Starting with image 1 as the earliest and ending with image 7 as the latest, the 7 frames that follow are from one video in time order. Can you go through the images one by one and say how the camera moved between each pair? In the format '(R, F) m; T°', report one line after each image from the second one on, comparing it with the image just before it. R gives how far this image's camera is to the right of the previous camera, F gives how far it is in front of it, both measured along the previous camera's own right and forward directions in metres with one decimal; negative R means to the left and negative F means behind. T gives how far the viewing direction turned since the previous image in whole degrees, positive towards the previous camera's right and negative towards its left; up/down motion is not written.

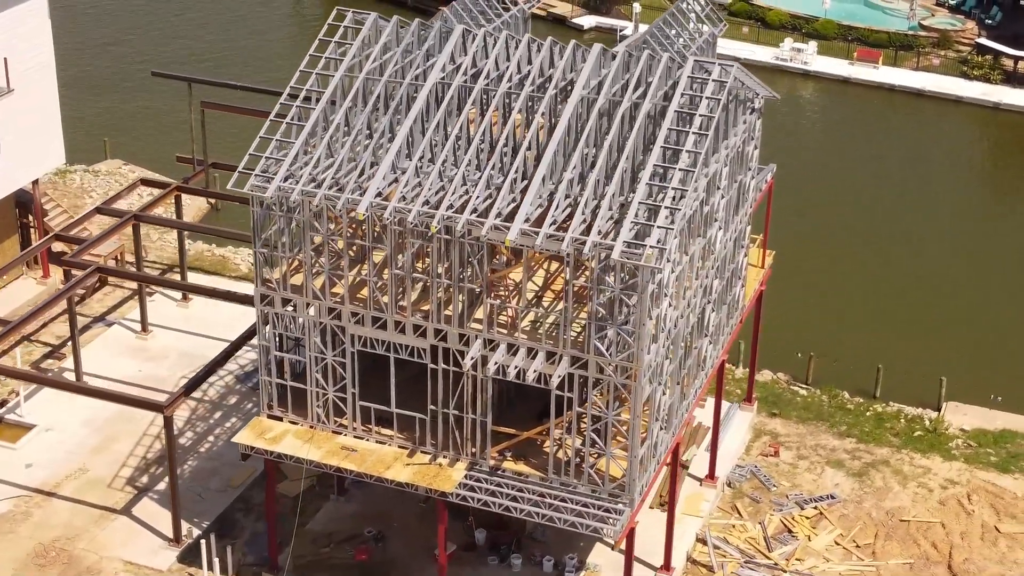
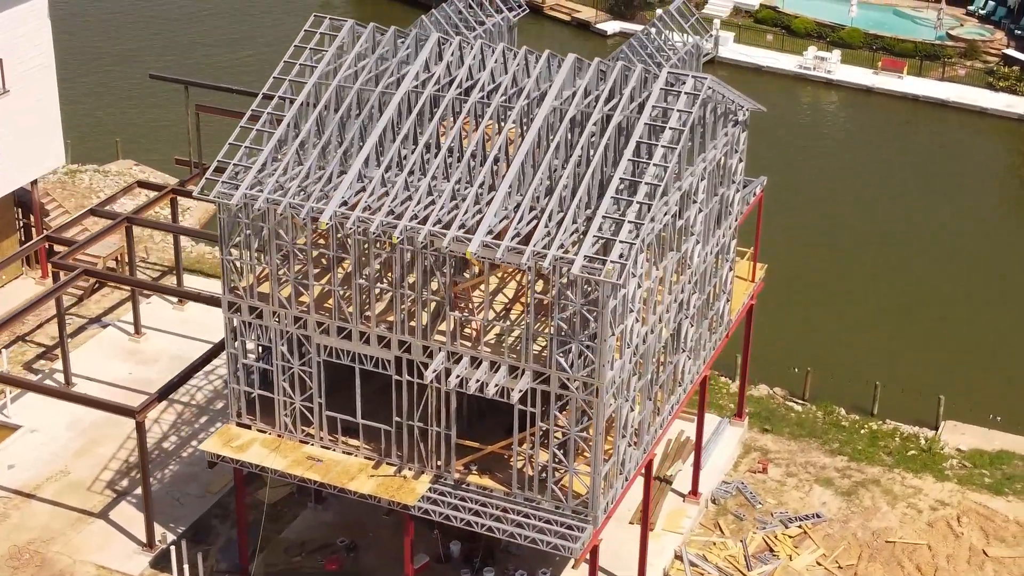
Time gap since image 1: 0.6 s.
(+1.7, +0.5) m; -2°
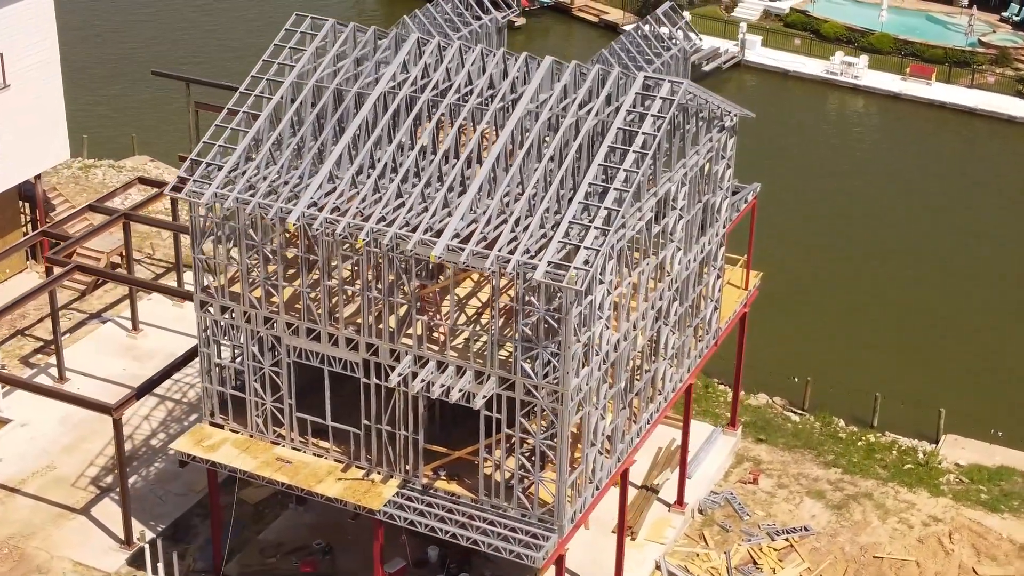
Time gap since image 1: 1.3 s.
(+1.7, +0.4) m; -2°
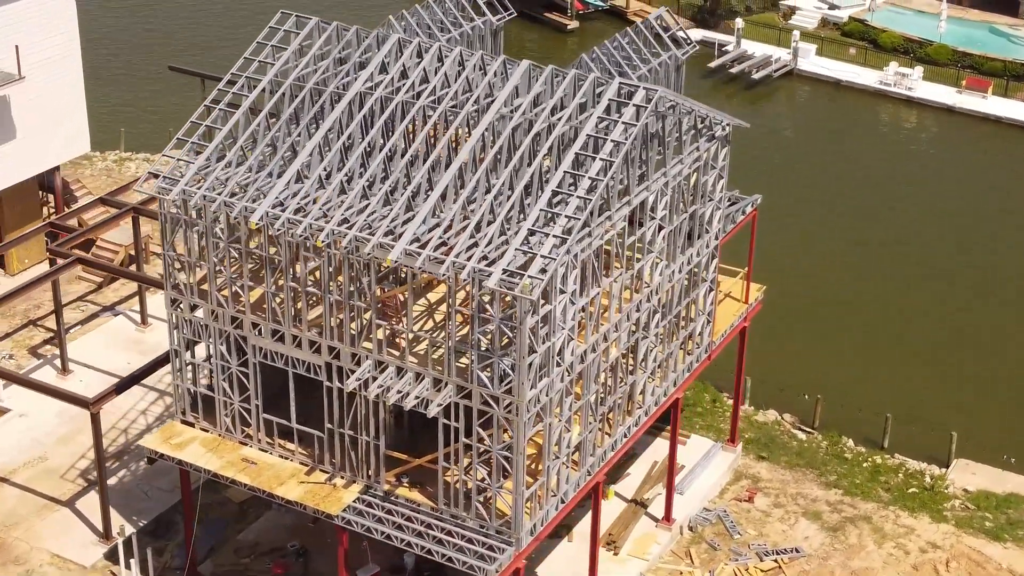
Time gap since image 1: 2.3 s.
(+2.5, +0.7) m; -3°
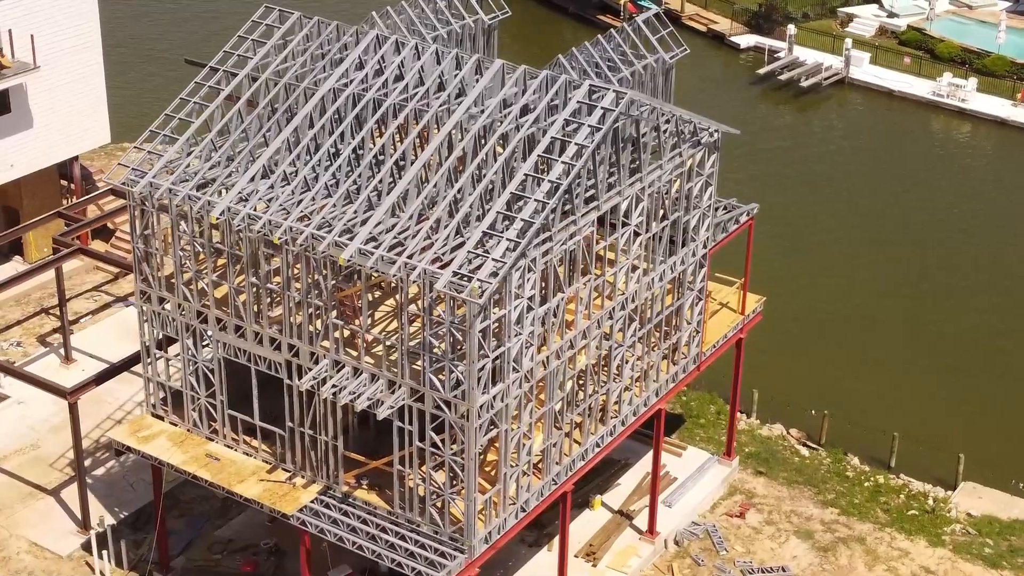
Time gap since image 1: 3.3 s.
(+2.5, +0.7) m; -3°
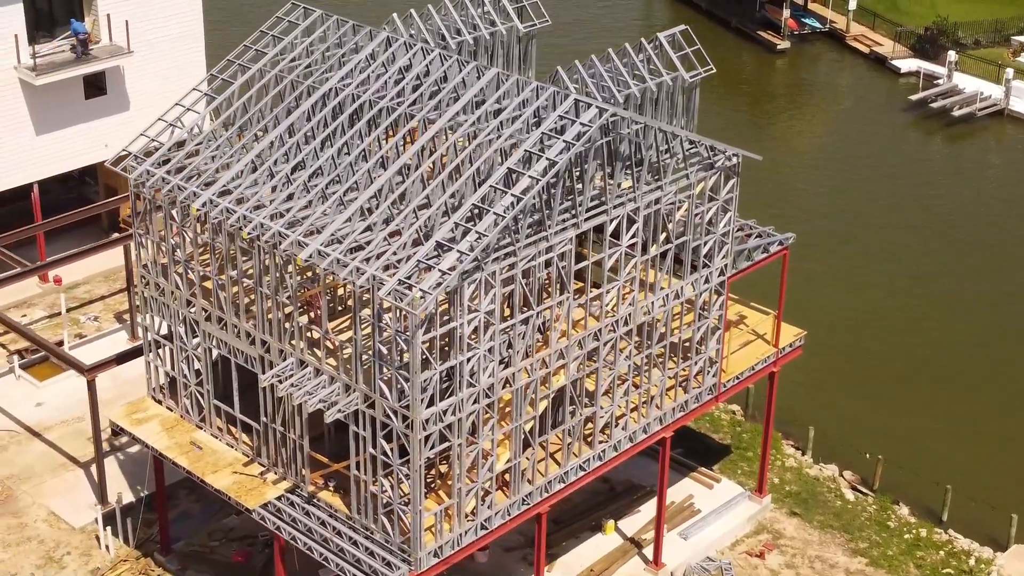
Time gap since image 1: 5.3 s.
(+4.9, +1.0) m; -8°
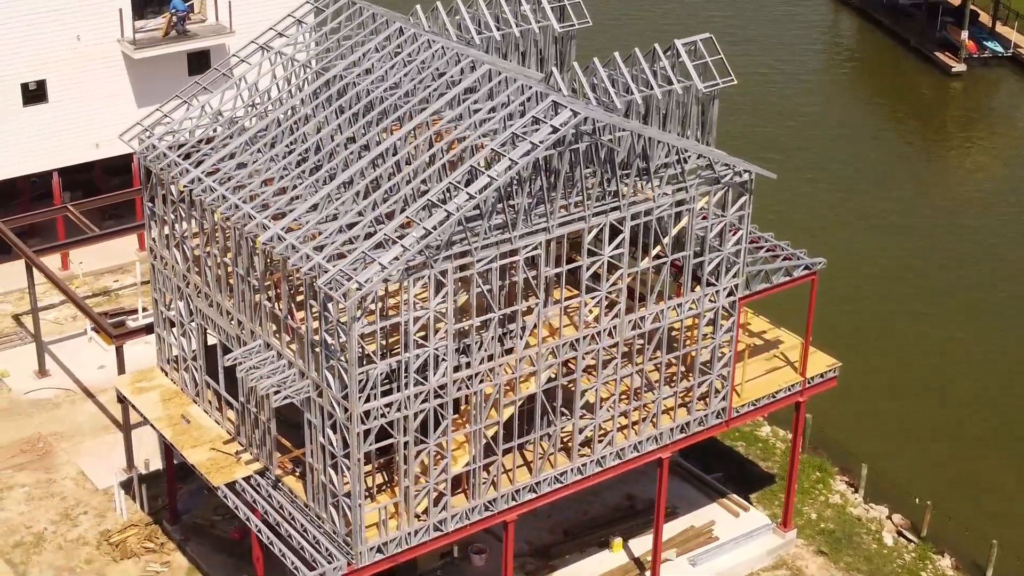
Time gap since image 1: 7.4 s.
(+5.1, +1.0) m; -8°
